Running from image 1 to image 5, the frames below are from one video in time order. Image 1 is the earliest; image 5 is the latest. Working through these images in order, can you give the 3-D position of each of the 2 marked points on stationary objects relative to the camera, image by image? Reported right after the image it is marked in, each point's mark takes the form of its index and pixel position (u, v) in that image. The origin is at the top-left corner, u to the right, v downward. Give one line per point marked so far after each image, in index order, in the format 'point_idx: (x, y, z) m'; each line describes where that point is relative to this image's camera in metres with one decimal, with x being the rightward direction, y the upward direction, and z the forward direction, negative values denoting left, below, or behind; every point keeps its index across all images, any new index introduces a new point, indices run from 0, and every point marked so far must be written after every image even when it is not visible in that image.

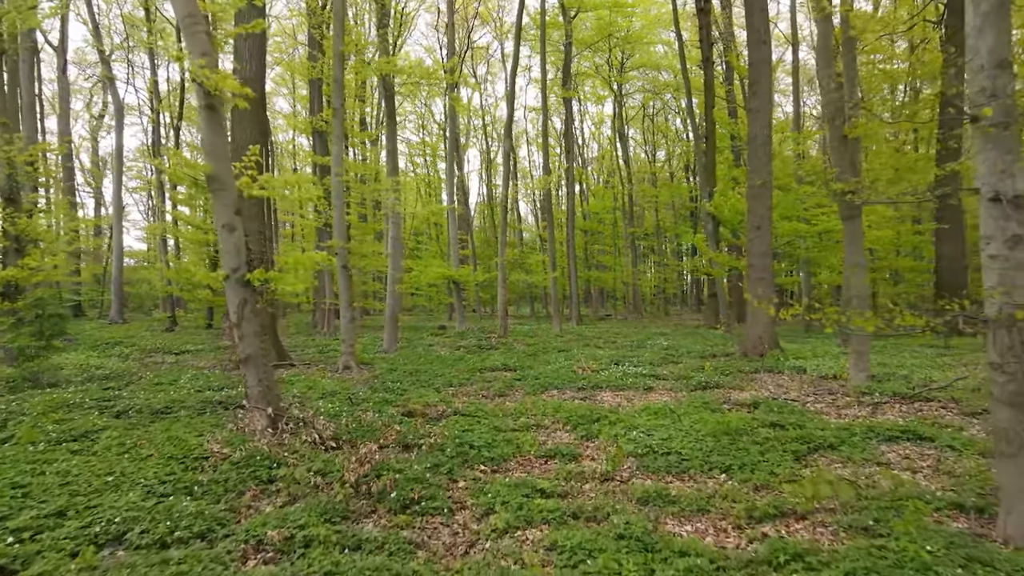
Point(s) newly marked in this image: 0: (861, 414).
0: (+4.3, -1.6, +6.6) m
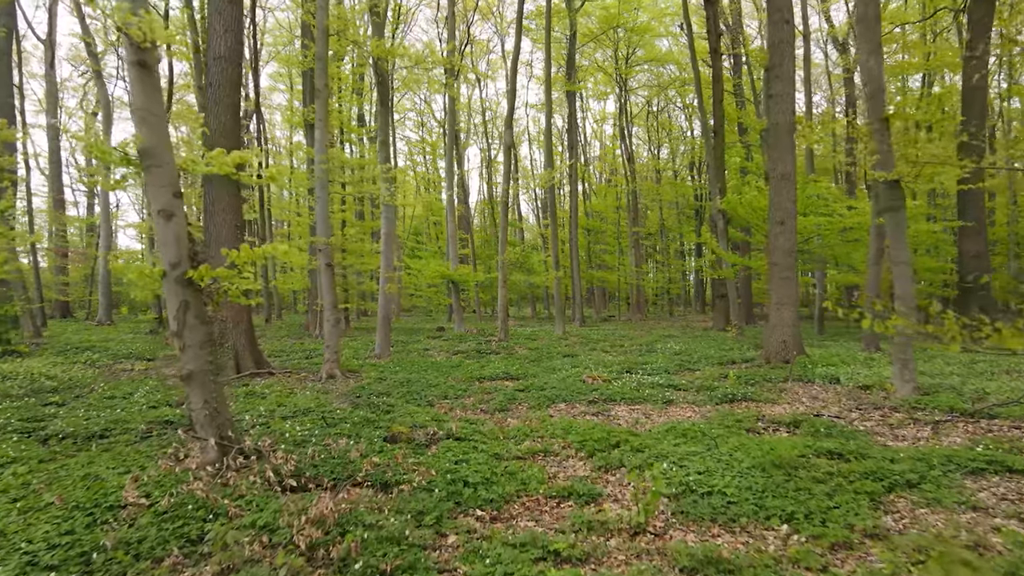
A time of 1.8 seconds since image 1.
0: (+4.3, -1.6, +5.7) m
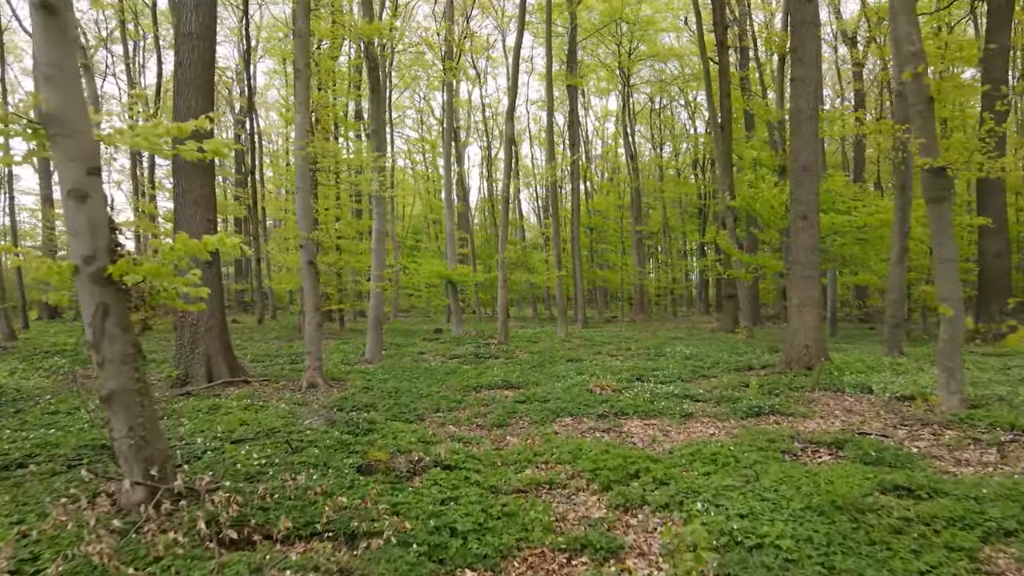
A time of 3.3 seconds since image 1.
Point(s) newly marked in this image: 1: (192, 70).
0: (+4.3, -1.6, +4.9) m
1: (-4.8, +3.2, +8.0) m
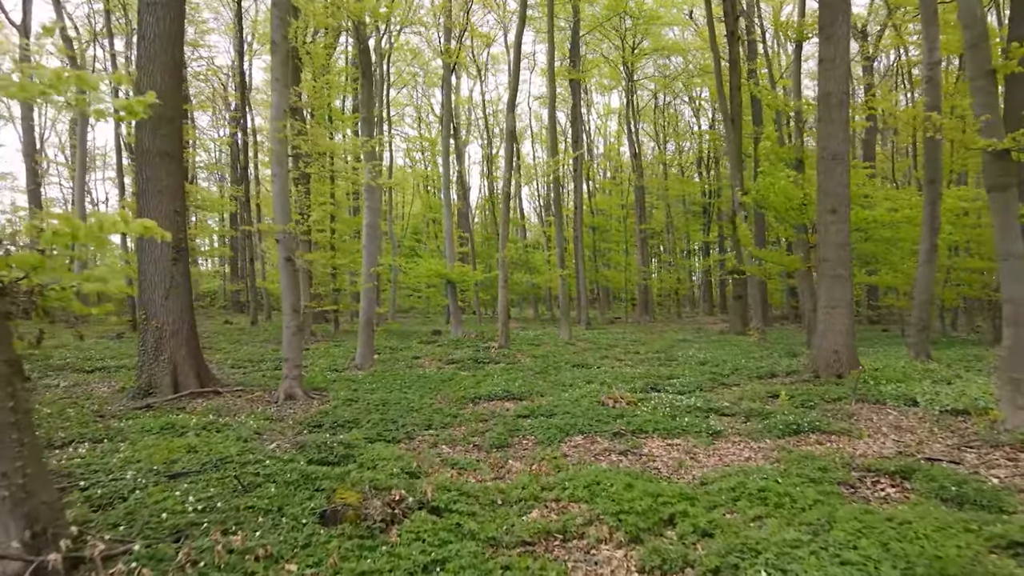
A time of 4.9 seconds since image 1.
0: (+4.4, -1.6, +4.0) m
1: (-4.7, +3.2, +7.2) m
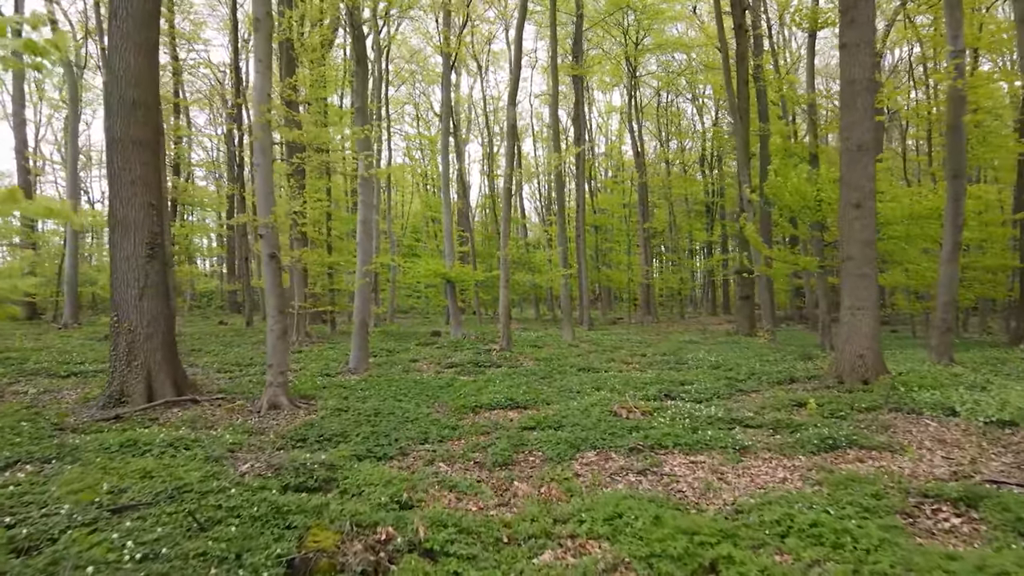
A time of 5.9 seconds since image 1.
0: (+4.4, -1.6, +3.4) m
1: (-4.7, +3.2, +6.6) m
